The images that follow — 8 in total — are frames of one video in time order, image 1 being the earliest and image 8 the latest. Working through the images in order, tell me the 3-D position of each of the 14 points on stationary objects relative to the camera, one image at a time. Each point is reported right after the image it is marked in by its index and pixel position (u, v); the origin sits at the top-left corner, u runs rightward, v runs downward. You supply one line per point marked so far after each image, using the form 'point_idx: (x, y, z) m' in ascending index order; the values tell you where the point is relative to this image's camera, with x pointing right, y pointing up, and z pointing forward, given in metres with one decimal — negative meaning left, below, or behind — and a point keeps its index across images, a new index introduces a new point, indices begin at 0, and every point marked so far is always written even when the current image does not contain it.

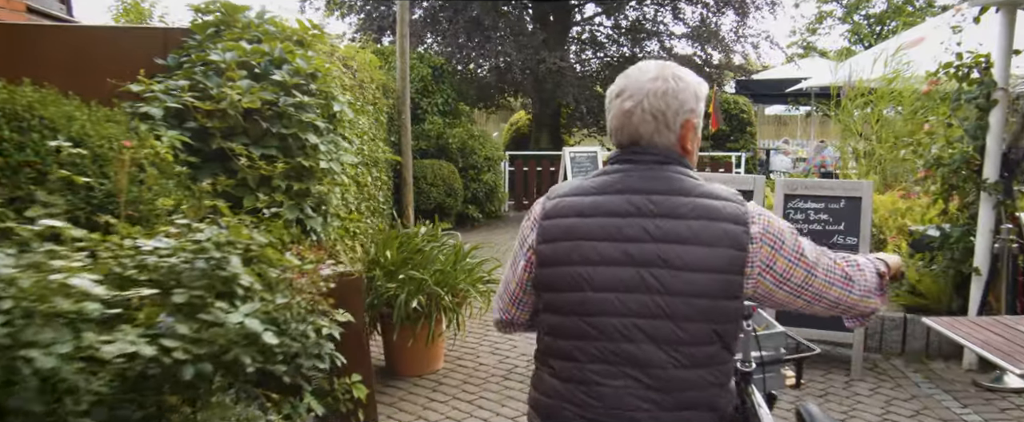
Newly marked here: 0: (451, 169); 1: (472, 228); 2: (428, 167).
0: (-0.9, +0.6, +10.2) m
1: (-0.6, -0.2, +10.4) m
2: (-1.2, +0.7, +10.0) m
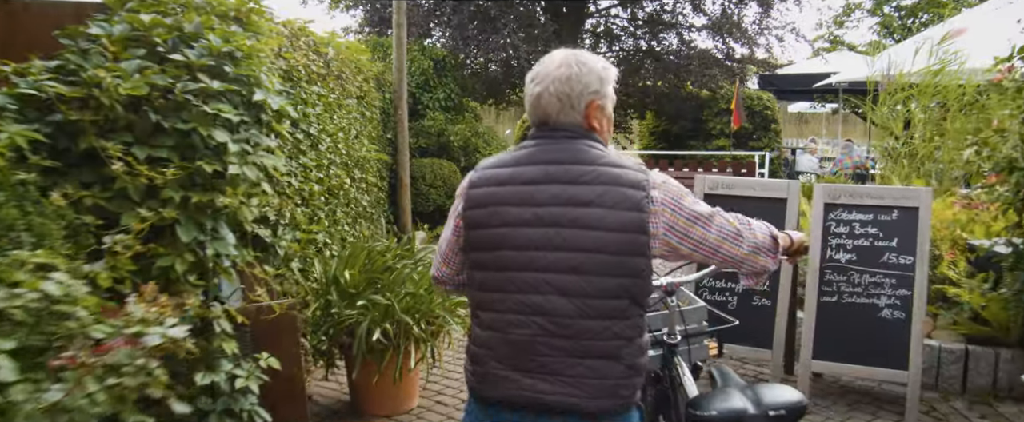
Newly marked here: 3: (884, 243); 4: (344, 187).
0: (-0.8, +0.6, +9.5) m
1: (-0.5, -0.3, +9.7) m
2: (-1.2, +0.6, +9.3) m
3: (+2.1, -0.2, +3.9) m
4: (-1.4, +0.2, +5.5) m
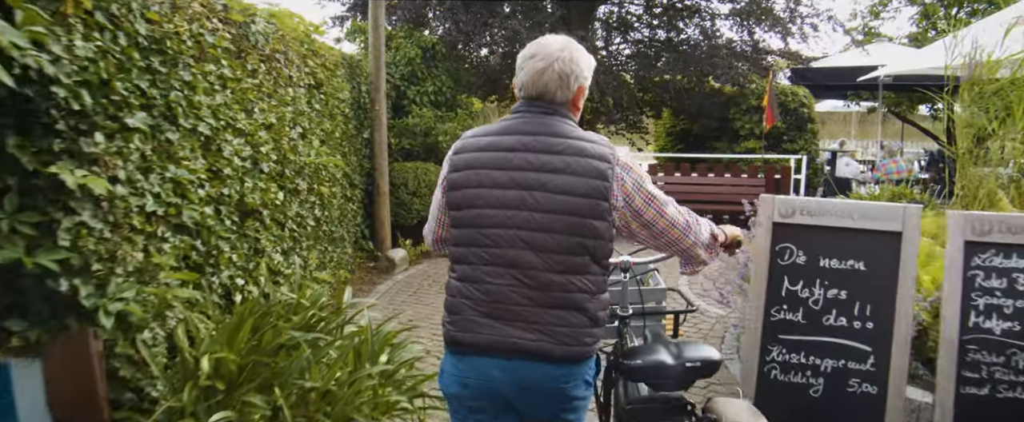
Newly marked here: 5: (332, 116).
0: (-0.9, +0.4, +8.1) m
1: (-0.5, -0.4, +8.4) m
2: (-1.2, +0.5, +8.0) m
3: (+2.0, -0.3, +2.5) m
4: (-1.4, +0.1, +4.1) m
5: (-1.6, +0.8, +6.0) m
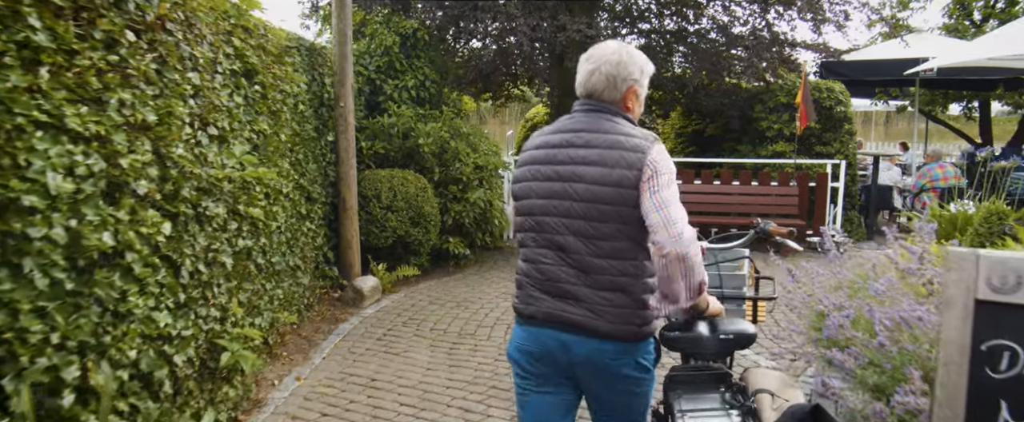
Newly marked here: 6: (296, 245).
0: (-0.9, +0.3, +6.8) m
1: (-0.6, -0.6, +7.0) m
2: (-1.2, +0.3, +6.6) m
3: (+2.0, -0.5, +1.2) m
4: (-1.5, -0.1, +2.8) m
5: (-1.6, +0.6, +4.6) m
6: (-1.7, -0.3, +5.3) m
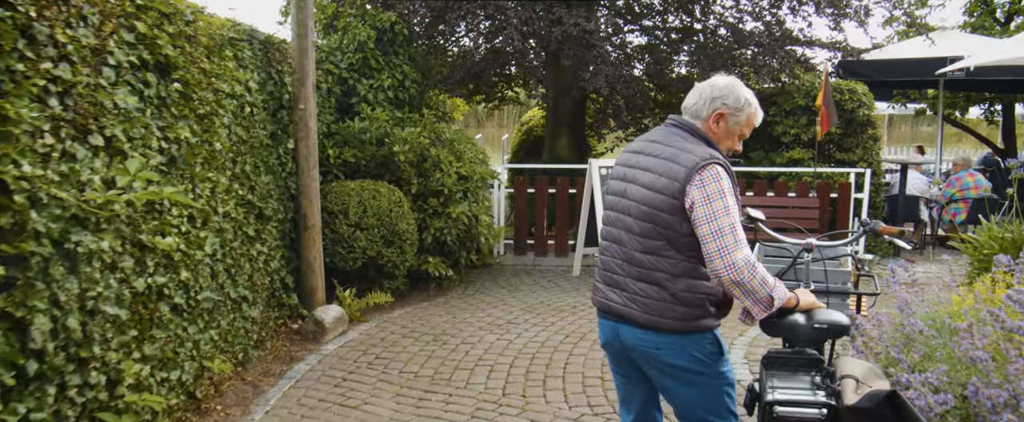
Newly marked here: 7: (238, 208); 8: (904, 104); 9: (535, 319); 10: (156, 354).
0: (-1.0, +0.1, +6.0) m
1: (-0.7, -0.7, +6.2) m
2: (-1.3, +0.2, +5.8) m
3: (+1.9, -0.6, +0.3) m
4: (-1.6, -0.2, +1.9) m
5: (-1.7, +0.5, +3.8) m
6: (-1.8, -0.4, +4.5) m
7: (-1.8, 0.0, +4.6) m
8: (+7.0, +1.9, +12.2) m
9: (+0.2, -0.8, +5.3) m
10: (-1.7, -0.7, +3.3) m
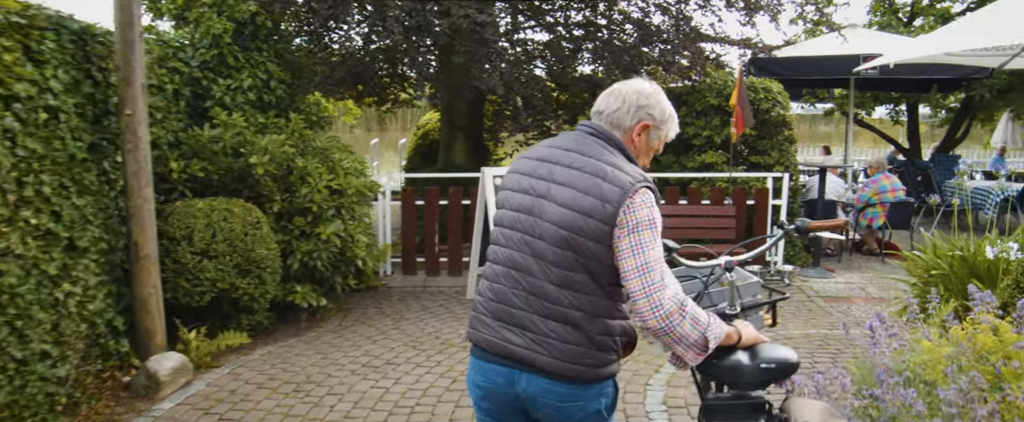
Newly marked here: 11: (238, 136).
0: (-1.9, 0.0, +5.0) m
1: (-1.6, -0.9, +5.3) m
2: (-2.2, 0.0, +4.8) m
3: (+1.7, -0.7, -0.2) m
4: (-2.0, -0.4, +1.0) m
5: (-2.4, +0.3, +2.8) m
6: (-2.5, -0.6, +3.5) m
7: (-2.5, -0.1, +3.6) m
8: (+5.4, +1.9, +12.1) m
9: (-0.6, -1.0, +4.5) m
10: (-2.2, -0.8, +2.3) m
11: (-2.0, +0.6, +5.1) m
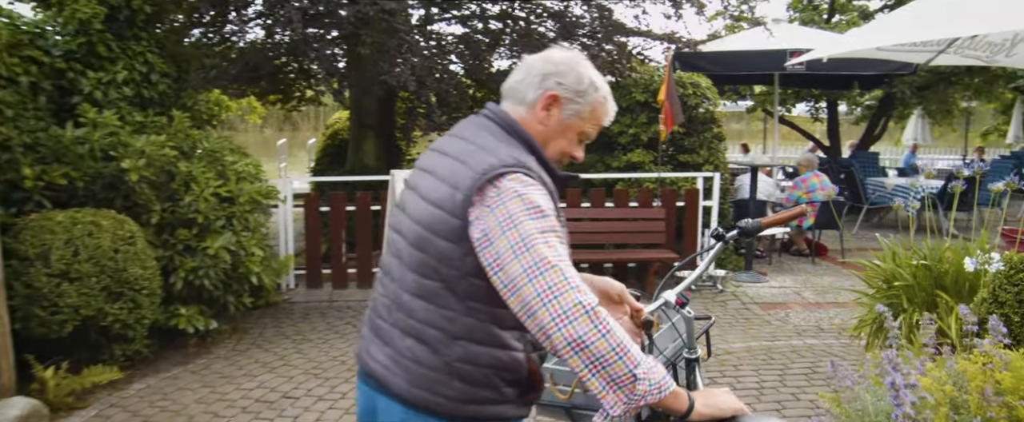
0: (-2.4, -0.1, +4.4) m
1: (-2.1, -1.0, +4.7) m
2: (-2.7, -0.1, +4.1) m
3: (+1.7, -0.7, -0.5) m
4: (-2.1, -0.5, +0.3) m
5: (-2.7, +0.2, +2.1) m
6: (-2.8, -0.7, +2.8) m
7: (-2.9, -0.2, +2.9) m
8: (+4.0, +2.0, +12.2) m
9: (-1.1, -1.0, +4.0) m
10: (-2.4, -0.9, +1.6) m
11: (-2.6, +0.5, +4.5) m
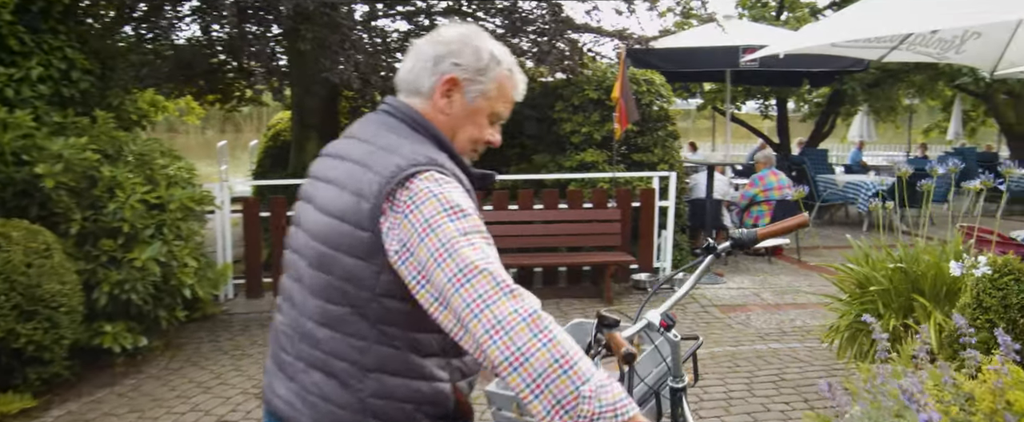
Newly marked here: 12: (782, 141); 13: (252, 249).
0: (-2.7, -0.2, +4.0) m
1: (-2.4, -1.0, +4.3) m
2: (-3.0, -0.2, +3.7) m
3: (+1.7, -0.7, -0.6) m
4: (-2.0, -0.5, 0.0) m
5: (-2.8, +0.2, +1.7) m
6: (-3.0, -0.7, +2.4) m
7: (-3.0, -0.3, +2.5) m
8: (+3.1, +2.0, +12.3) m
9: (-1.3, -1.1, +3.7) m
10: (-2.5, -1.0, +1.2) m
11: (-2.9, +0.4, +4.1) m
12: (+4.7, +1.3, +12.3) m
13: (-2.1, -0.3, +5.5) m
